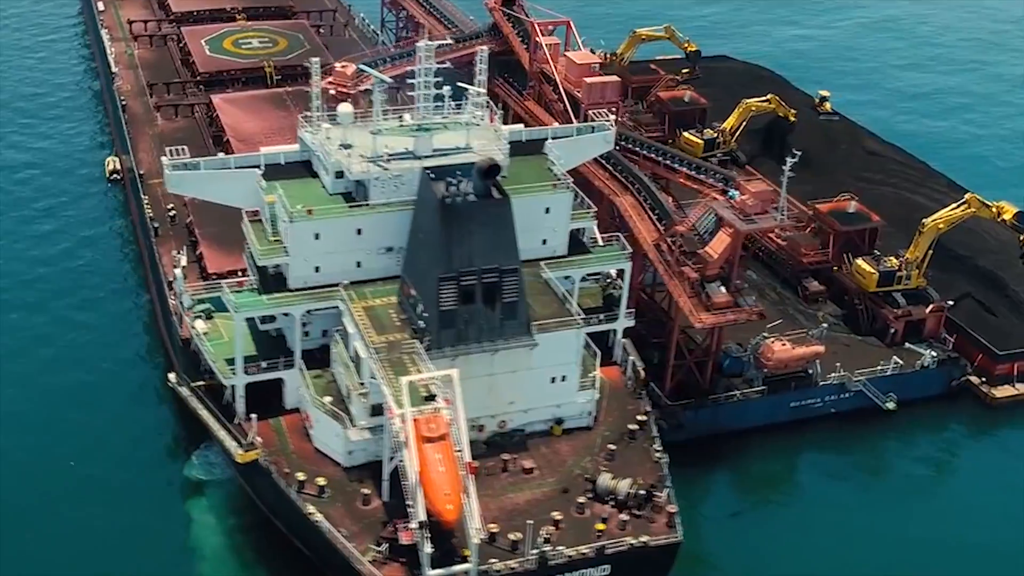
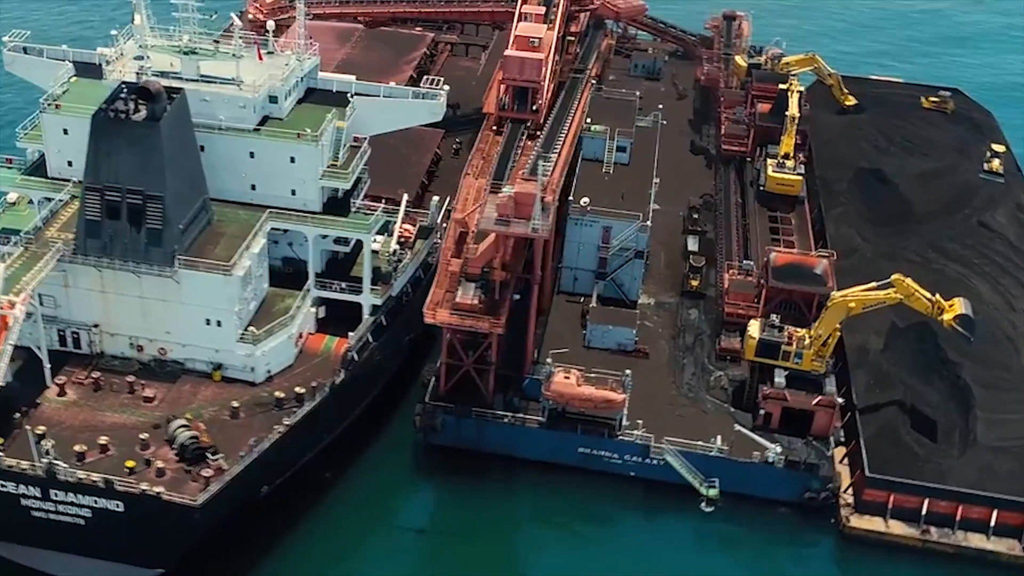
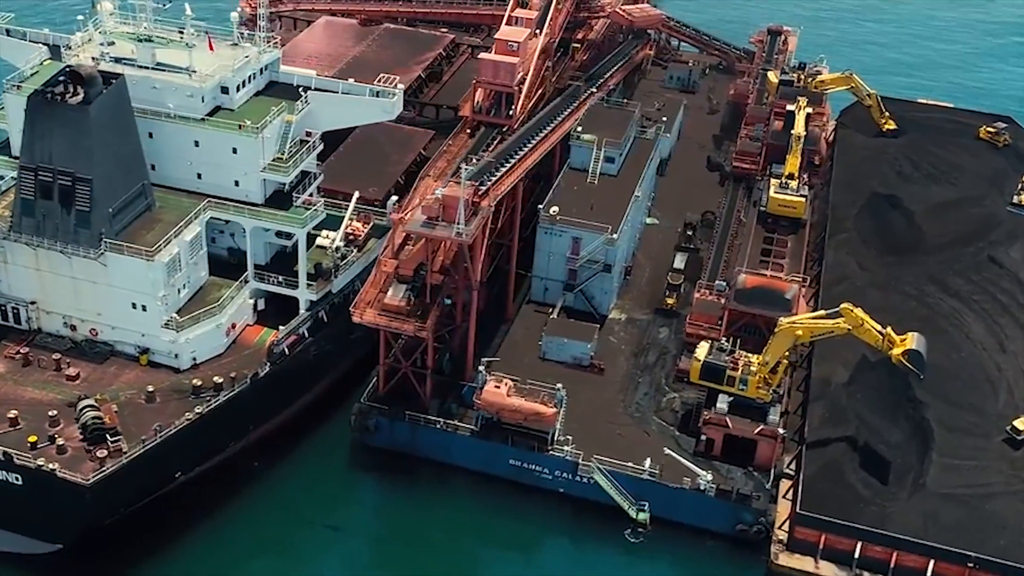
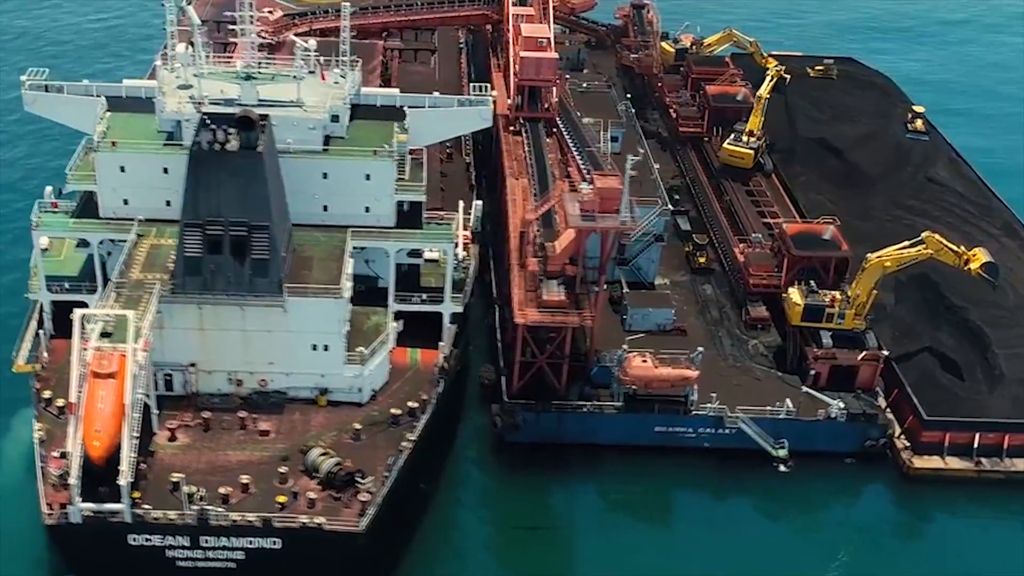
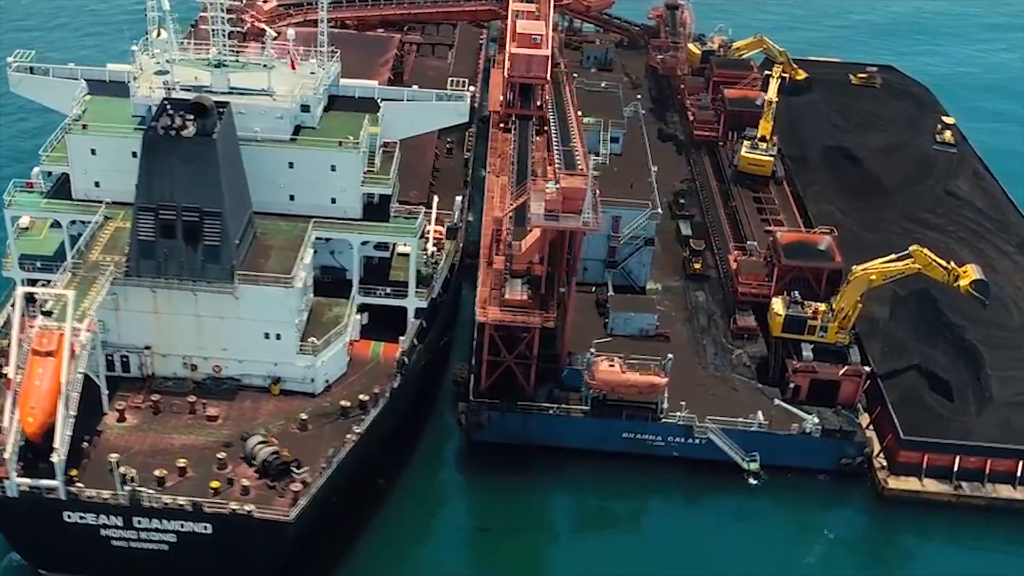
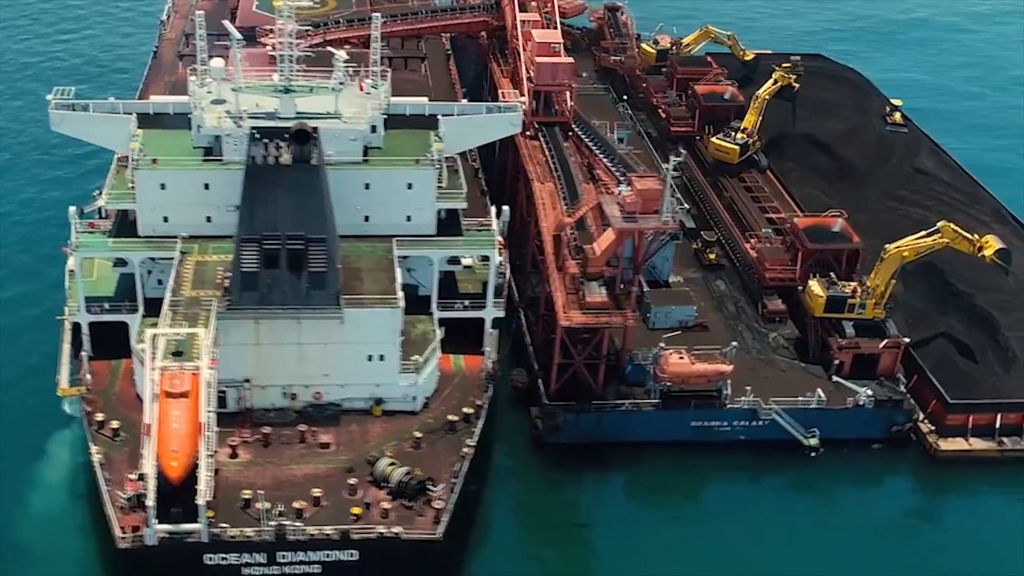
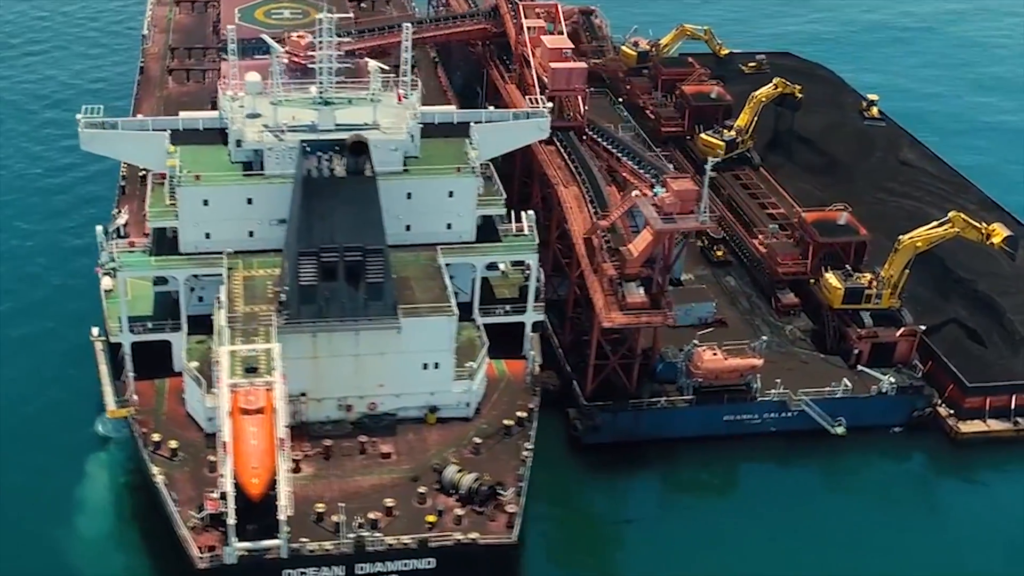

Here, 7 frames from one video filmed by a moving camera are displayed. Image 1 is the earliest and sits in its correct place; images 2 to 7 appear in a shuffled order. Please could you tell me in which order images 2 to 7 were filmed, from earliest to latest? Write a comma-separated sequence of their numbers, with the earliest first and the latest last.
7, 6, 4, 5, 2, 3
